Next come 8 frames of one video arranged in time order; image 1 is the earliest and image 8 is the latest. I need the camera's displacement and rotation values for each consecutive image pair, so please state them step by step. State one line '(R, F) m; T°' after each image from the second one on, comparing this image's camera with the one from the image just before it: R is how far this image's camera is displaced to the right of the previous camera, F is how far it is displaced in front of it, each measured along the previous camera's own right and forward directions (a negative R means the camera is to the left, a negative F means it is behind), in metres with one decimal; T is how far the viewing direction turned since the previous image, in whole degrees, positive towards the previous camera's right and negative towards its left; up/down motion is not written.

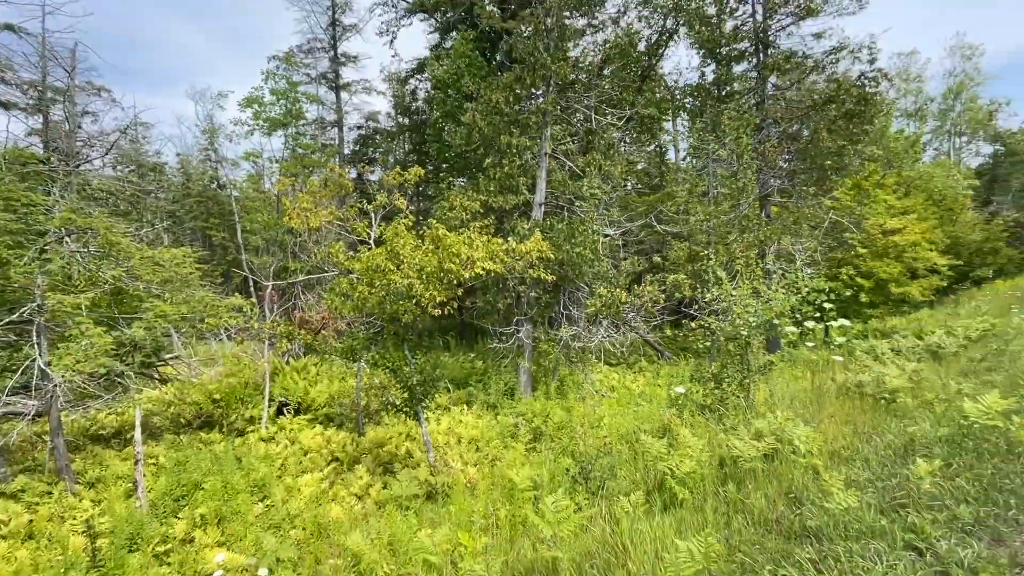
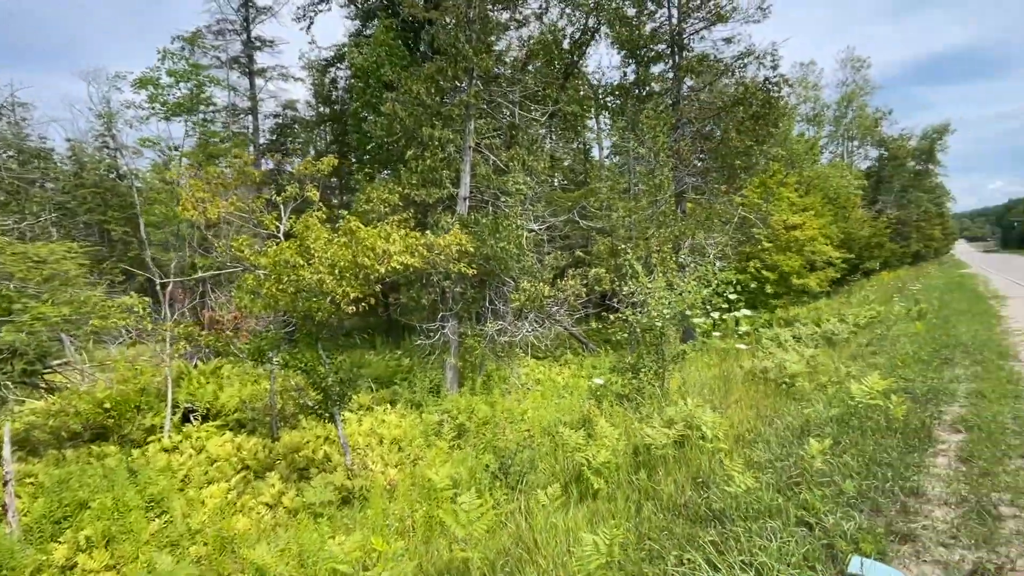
(+0.1, +0.1) m; +7°
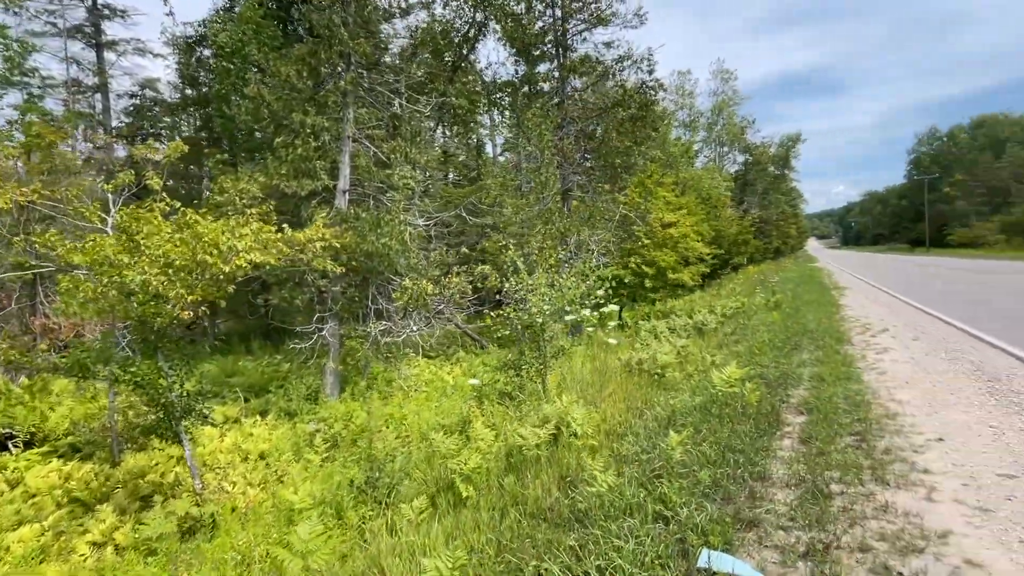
(+0.2, +0.2) m; +11°
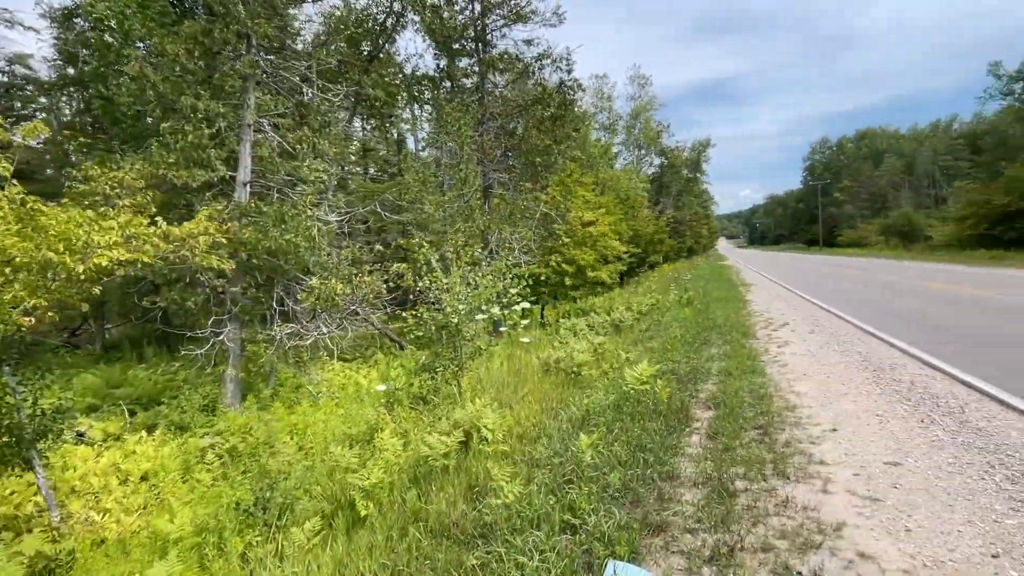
(+0.1, +0.2) m; +8°
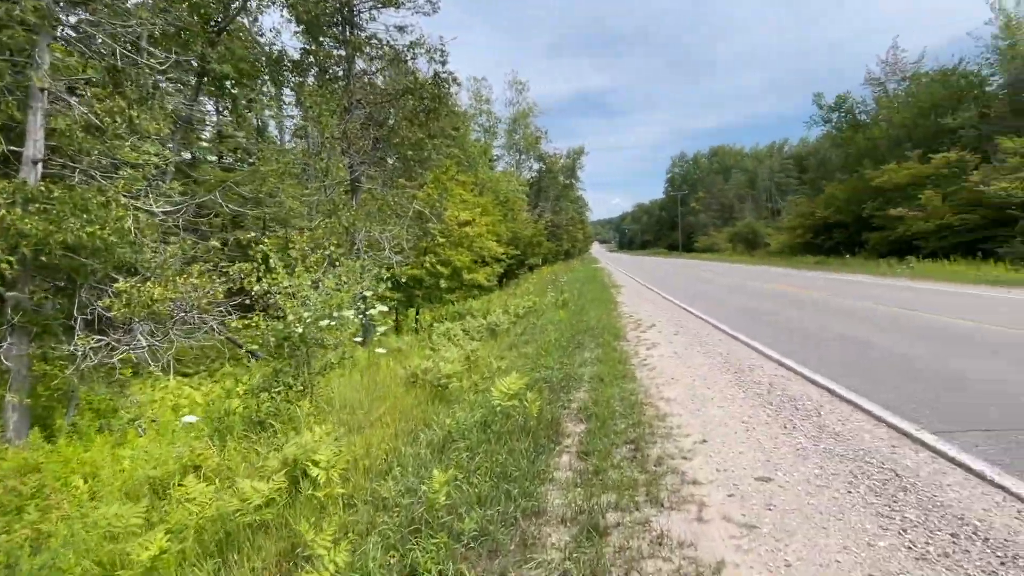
(+0.2, +0.5) m; +13°
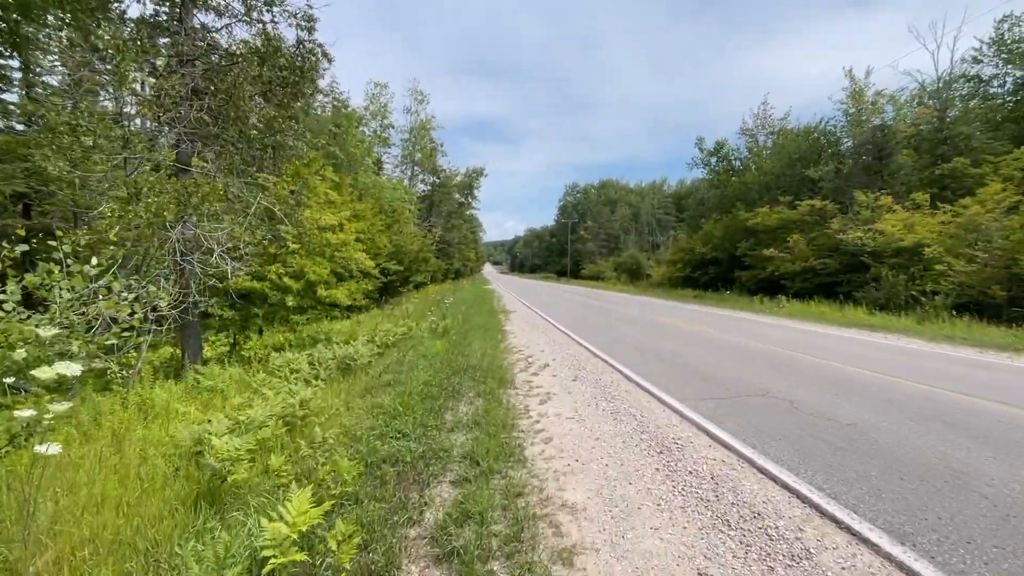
(+0.3, +1.6) m; +12°
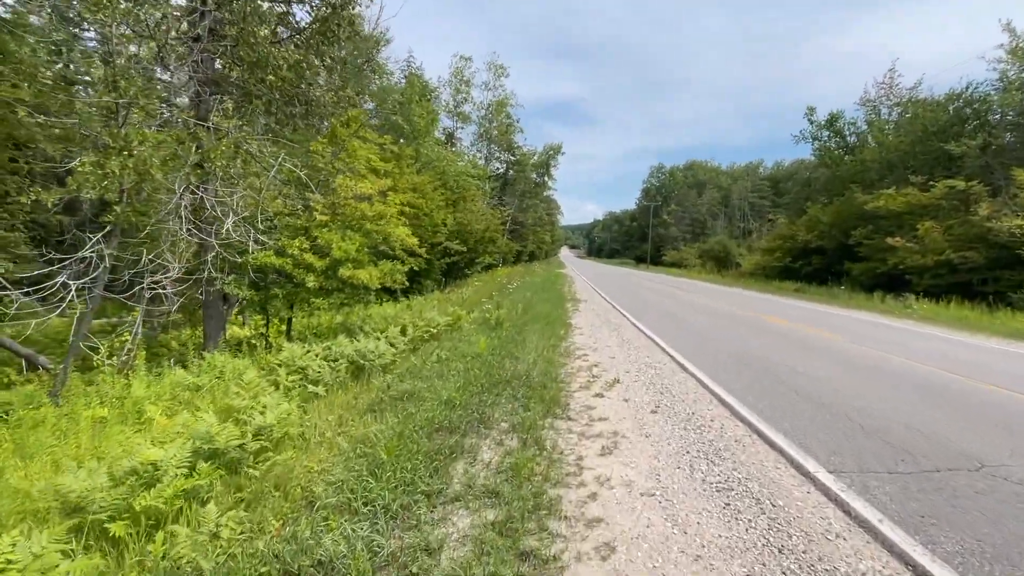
(+0.1, +1.7) m; -8°
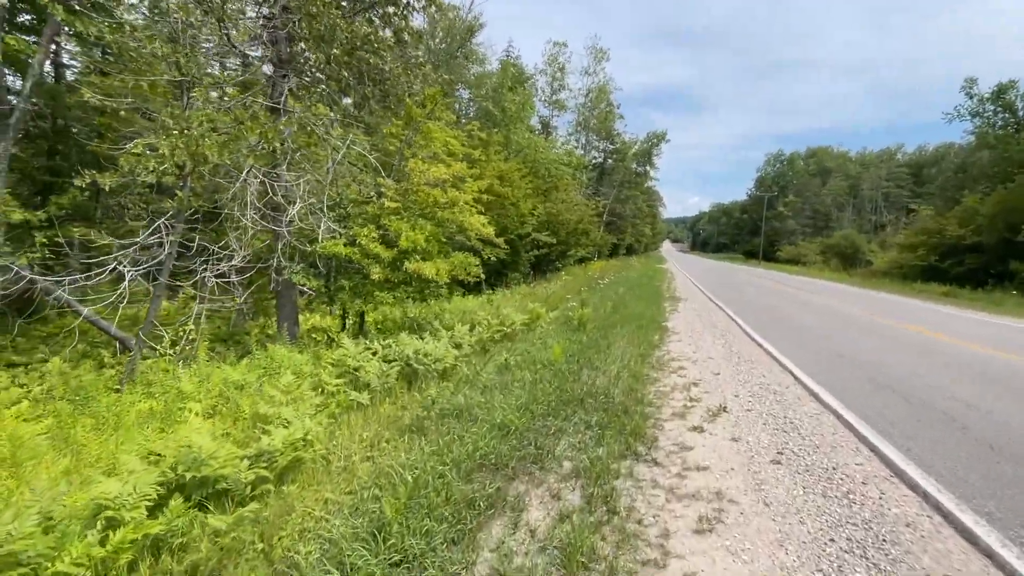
(+0.2, +0.9) m; -10°
